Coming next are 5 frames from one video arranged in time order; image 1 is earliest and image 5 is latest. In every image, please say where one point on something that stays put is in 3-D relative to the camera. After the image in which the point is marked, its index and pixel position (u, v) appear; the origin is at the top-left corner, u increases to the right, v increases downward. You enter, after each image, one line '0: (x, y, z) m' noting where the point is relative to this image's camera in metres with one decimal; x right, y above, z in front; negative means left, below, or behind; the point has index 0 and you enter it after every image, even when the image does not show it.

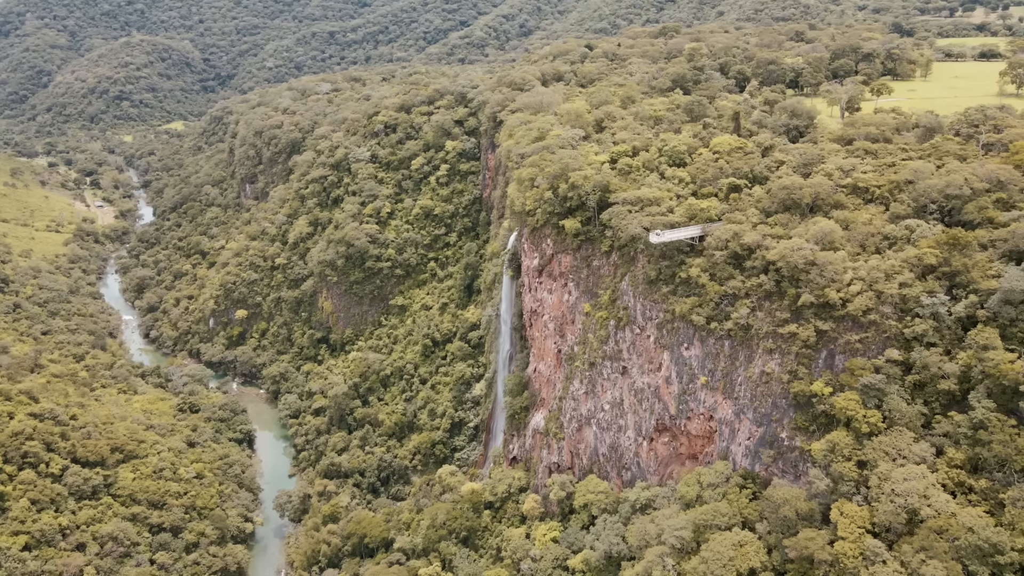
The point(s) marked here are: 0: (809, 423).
0: (+8.7, -3.9, +19.9) m
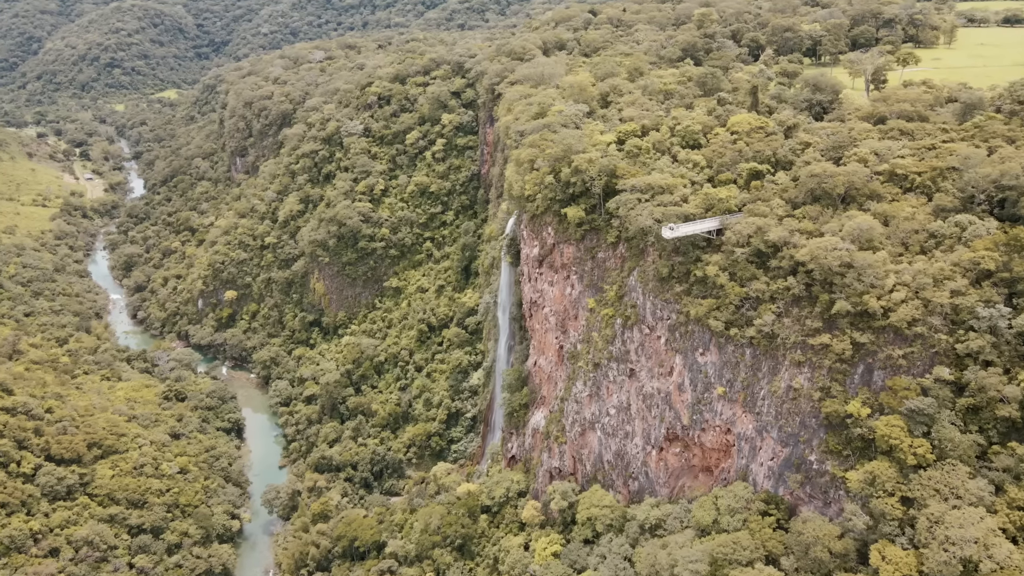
0: (+8.6, -4.1, +17.7) m
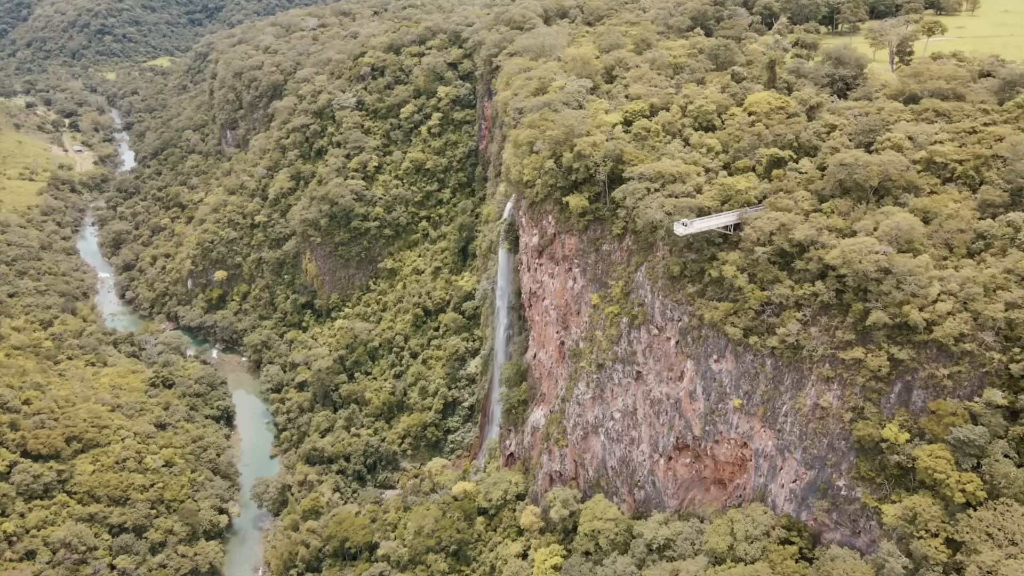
0: (+8.5, -4.3, +15.9) m
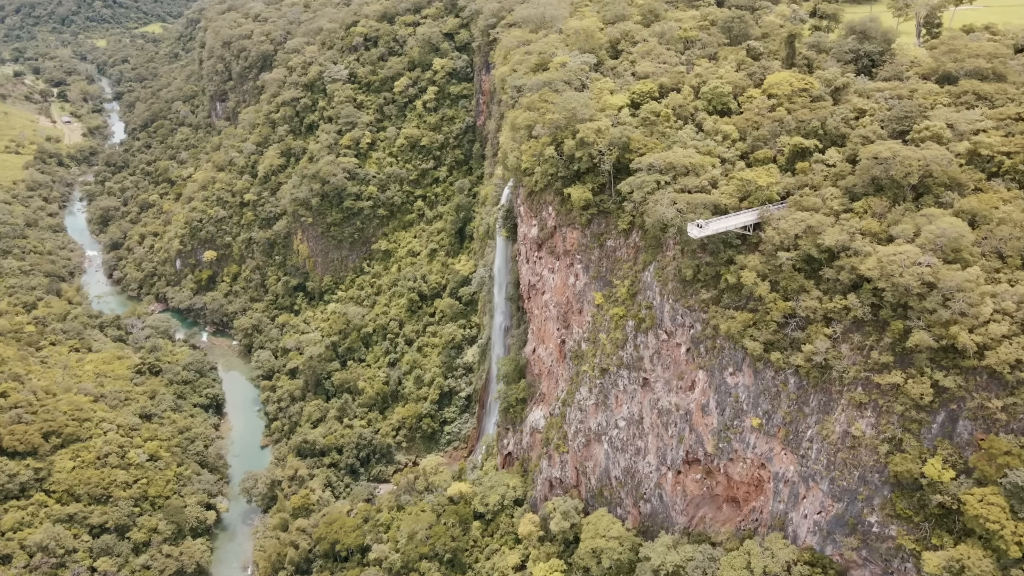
0: (+8.4, -4.7, +14.2) m
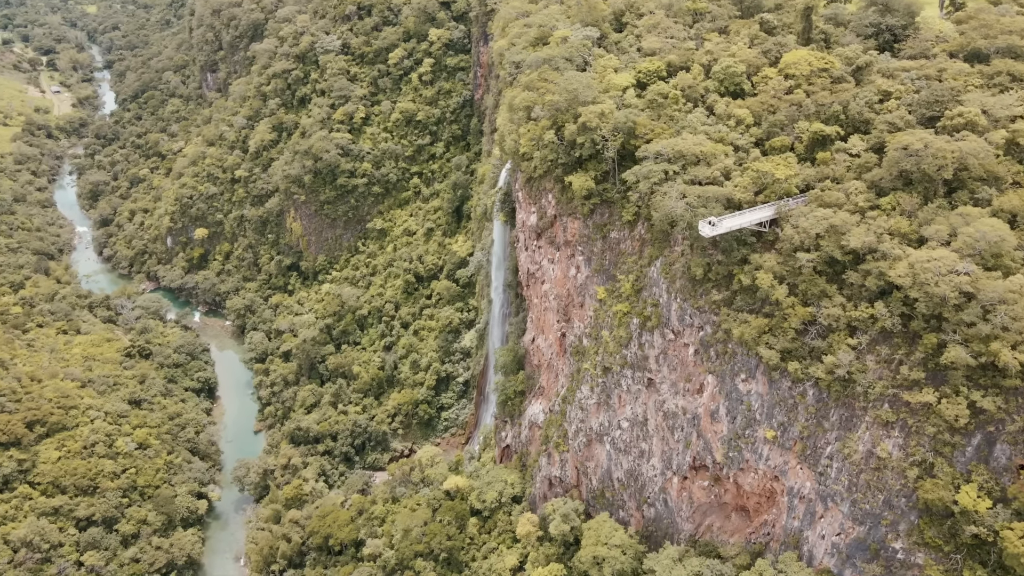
0: (+8.3, -4.9, +13.1) m
